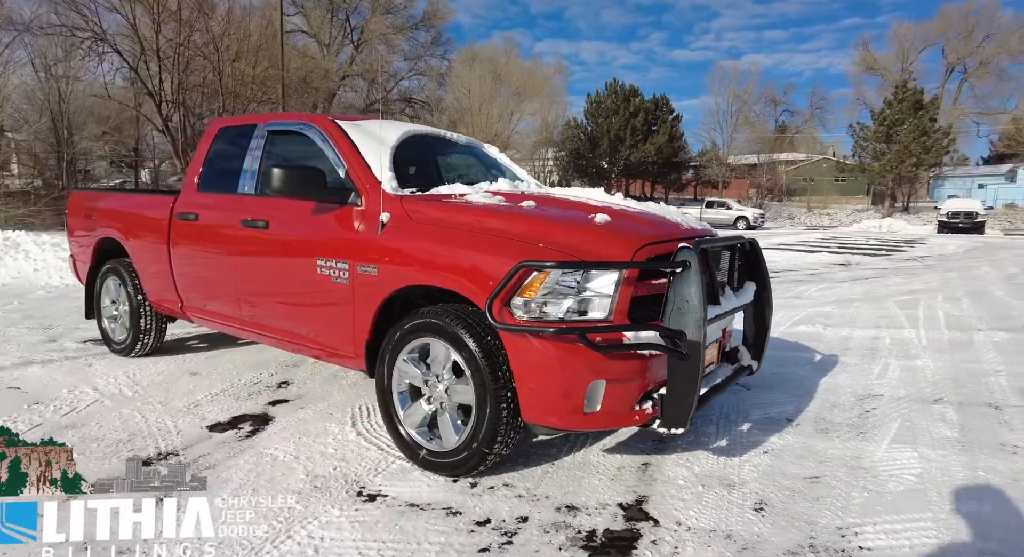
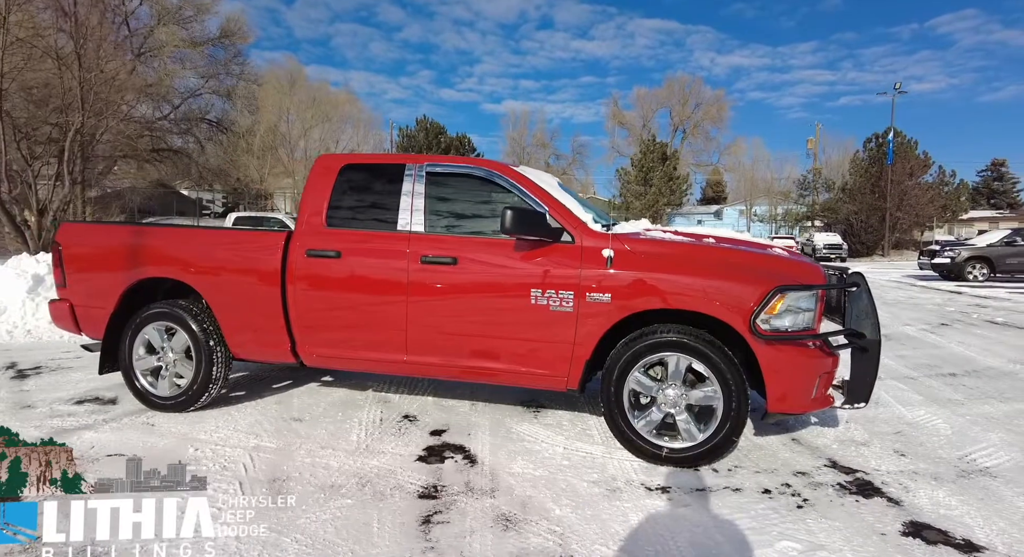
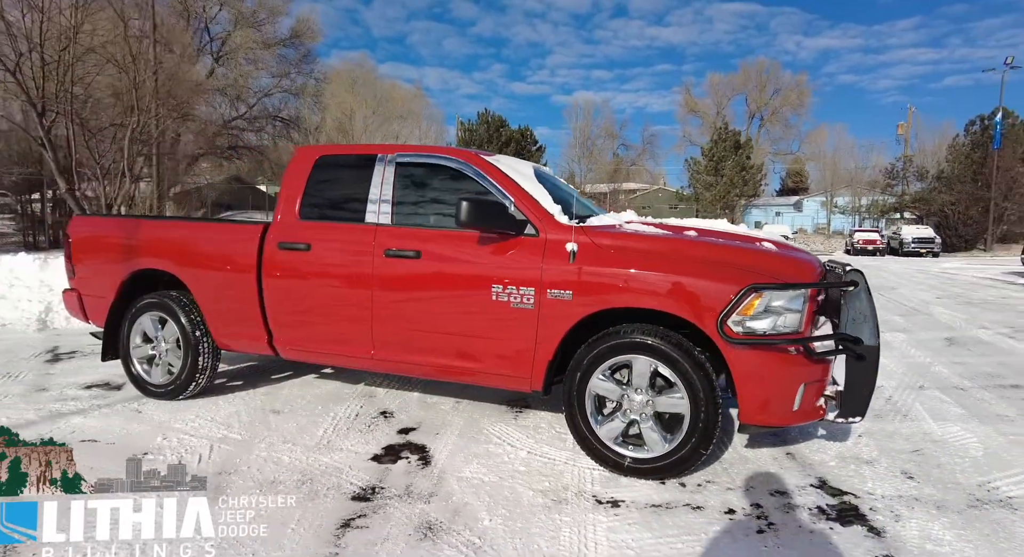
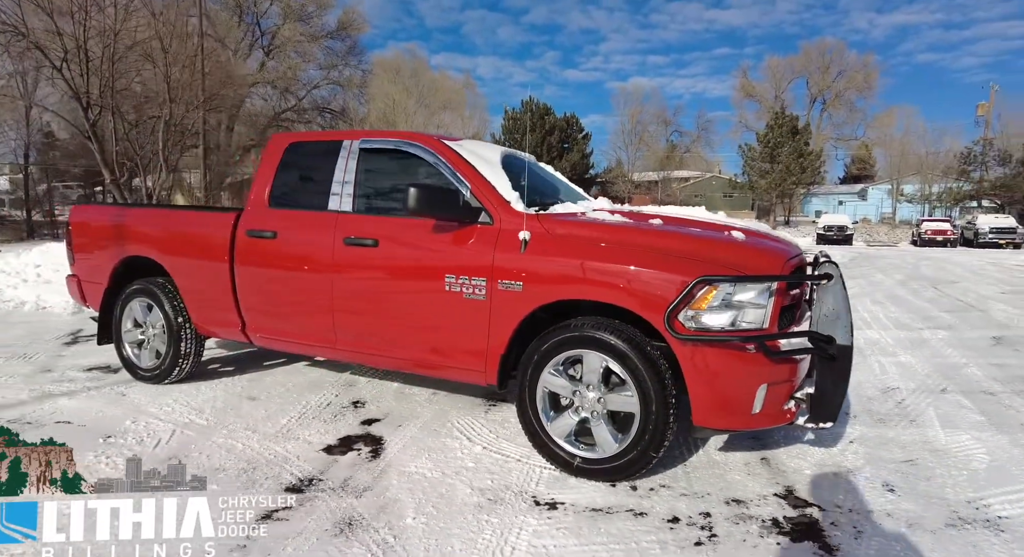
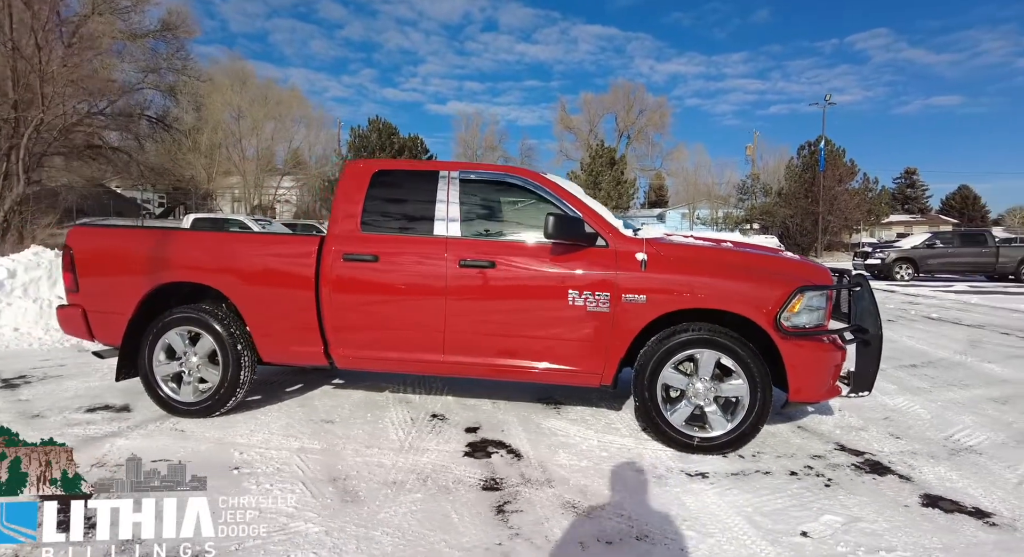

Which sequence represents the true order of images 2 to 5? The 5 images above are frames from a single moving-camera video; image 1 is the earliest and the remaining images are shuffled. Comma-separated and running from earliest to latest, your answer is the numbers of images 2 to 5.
4, 3, 2, 5
